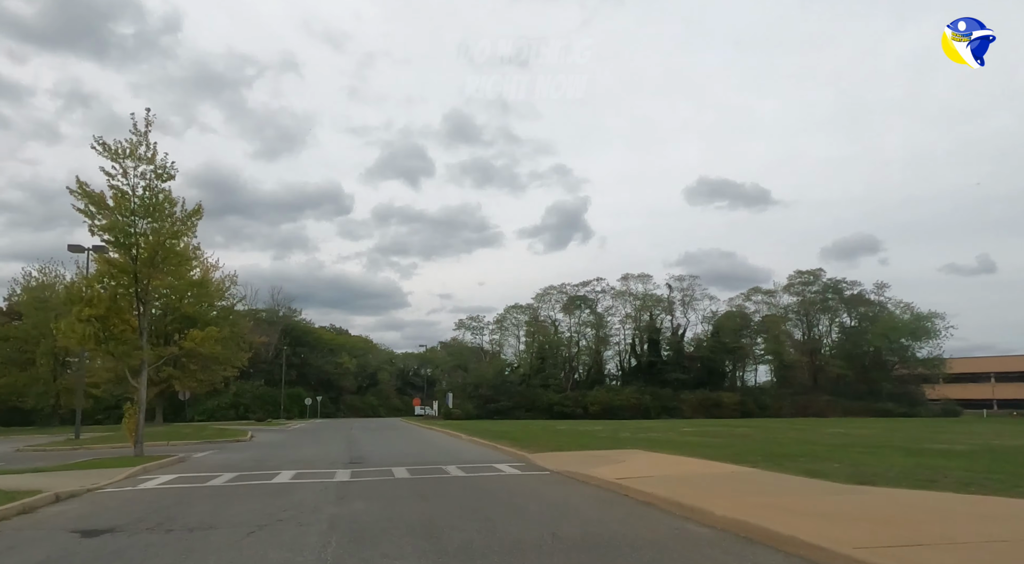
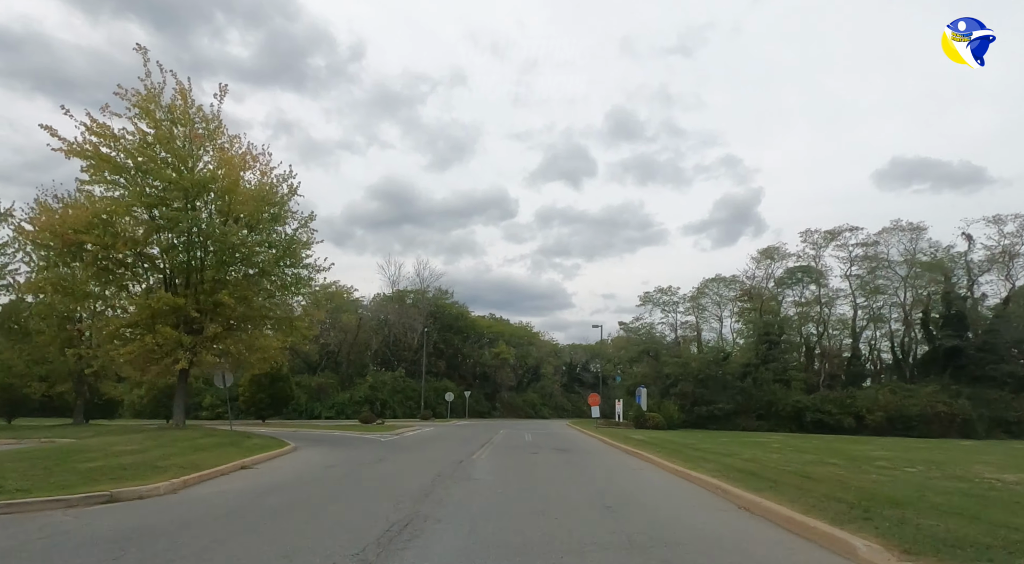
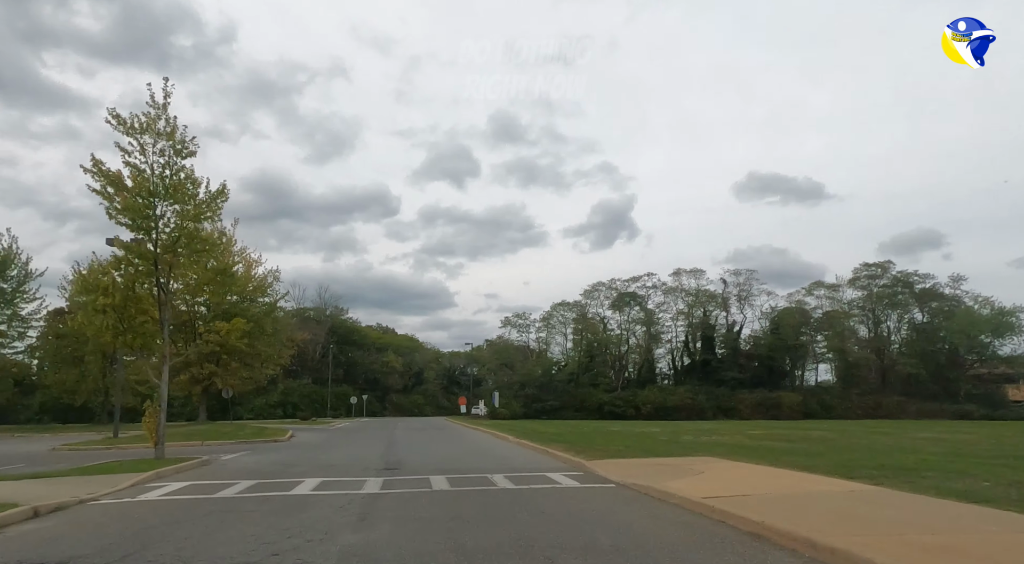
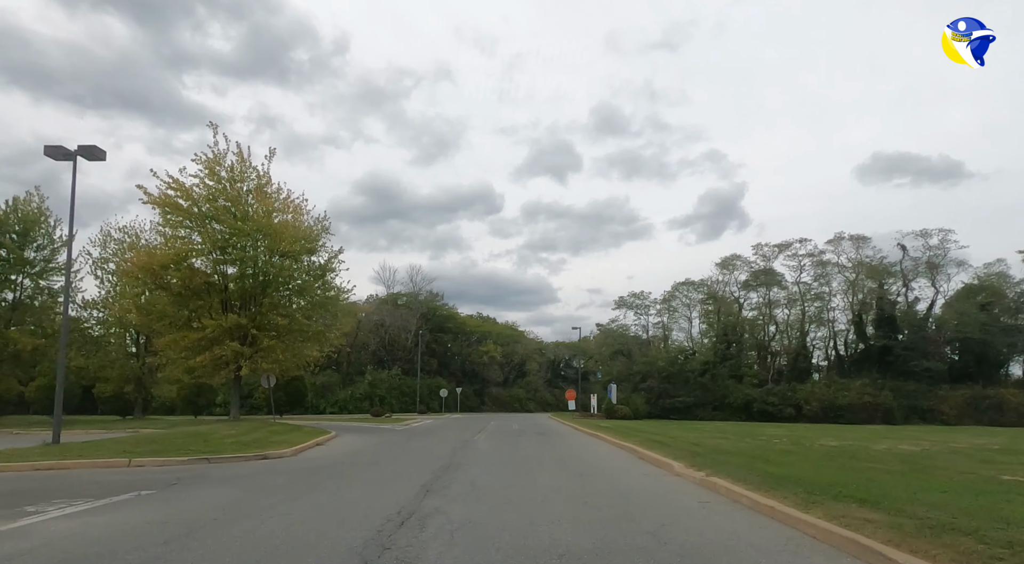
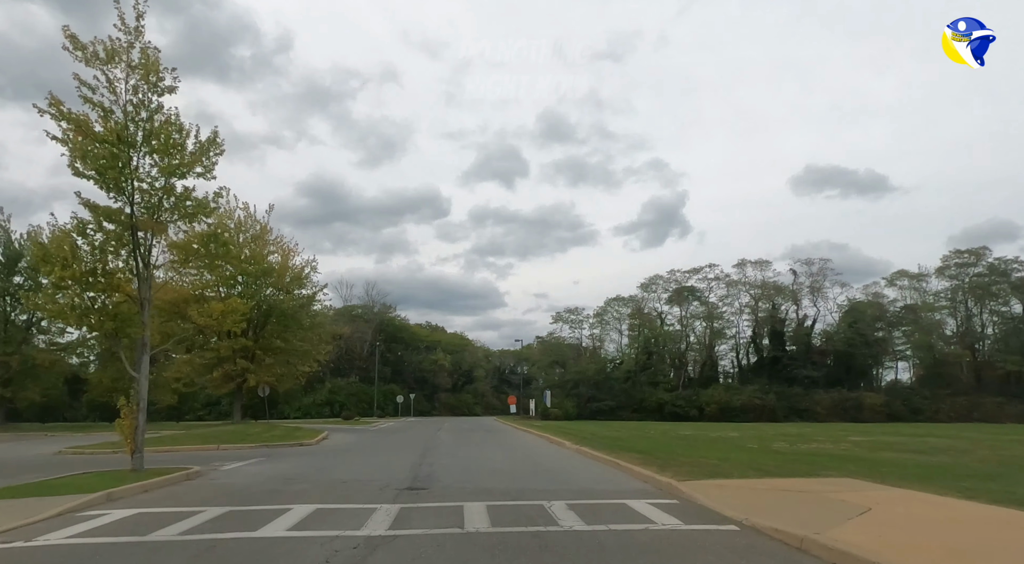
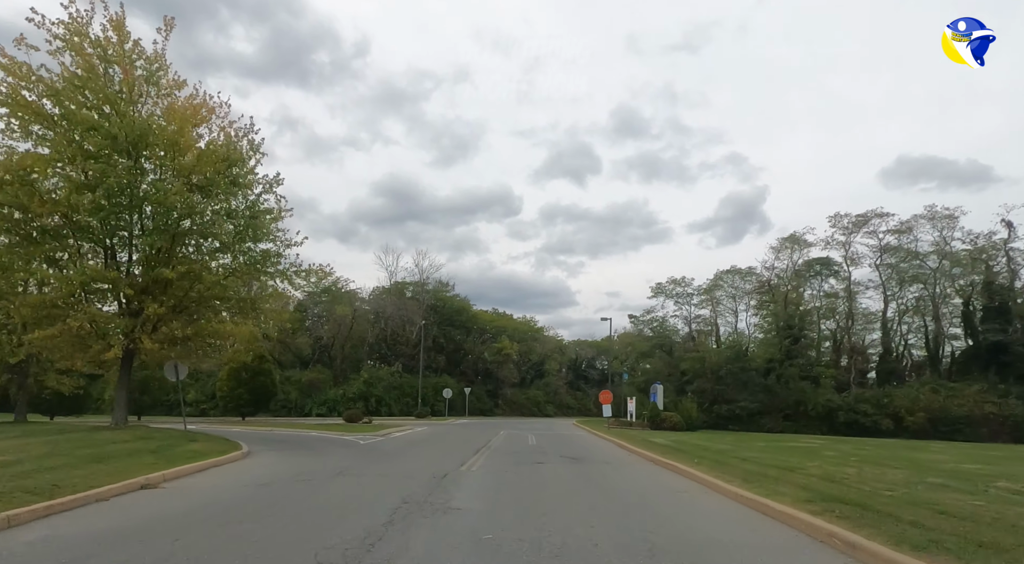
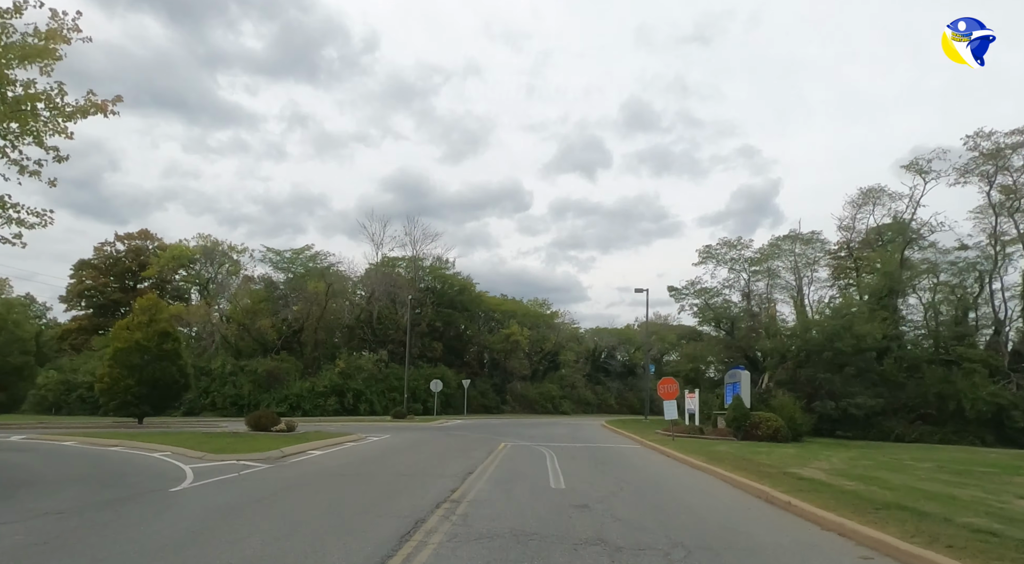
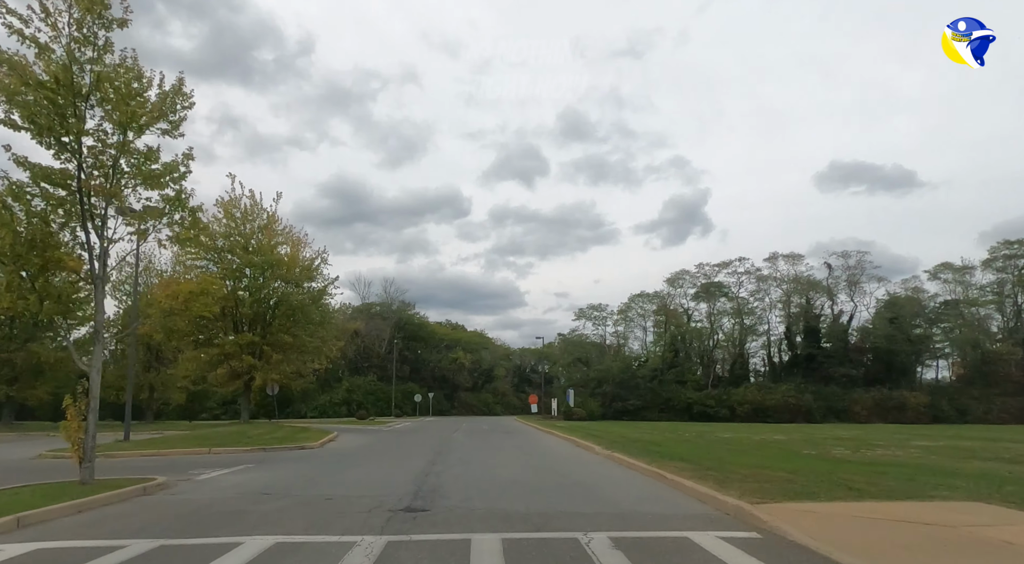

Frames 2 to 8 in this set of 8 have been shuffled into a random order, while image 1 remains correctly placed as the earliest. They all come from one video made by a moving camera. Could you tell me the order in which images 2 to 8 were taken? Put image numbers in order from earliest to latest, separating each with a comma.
3, 5, 8, 4, 2, 6, 7
